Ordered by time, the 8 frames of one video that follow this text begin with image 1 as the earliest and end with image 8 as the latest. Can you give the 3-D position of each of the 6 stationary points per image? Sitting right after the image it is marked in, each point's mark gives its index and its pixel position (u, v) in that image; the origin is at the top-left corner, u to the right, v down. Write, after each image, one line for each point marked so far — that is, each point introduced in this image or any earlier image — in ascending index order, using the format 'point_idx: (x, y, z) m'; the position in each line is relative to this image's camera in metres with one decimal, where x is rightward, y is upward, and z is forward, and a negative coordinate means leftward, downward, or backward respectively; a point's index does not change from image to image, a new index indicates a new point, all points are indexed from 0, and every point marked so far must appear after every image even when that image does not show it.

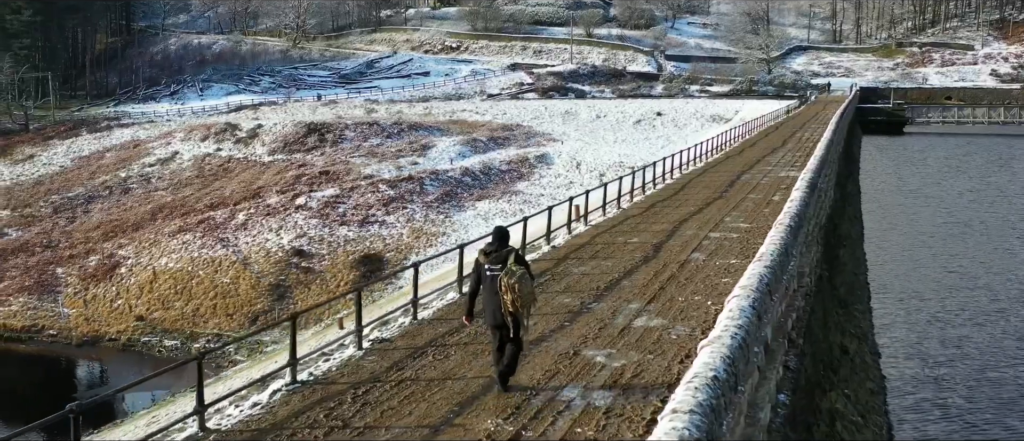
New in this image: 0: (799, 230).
0: (+2.2, -0.1, +8.8) m
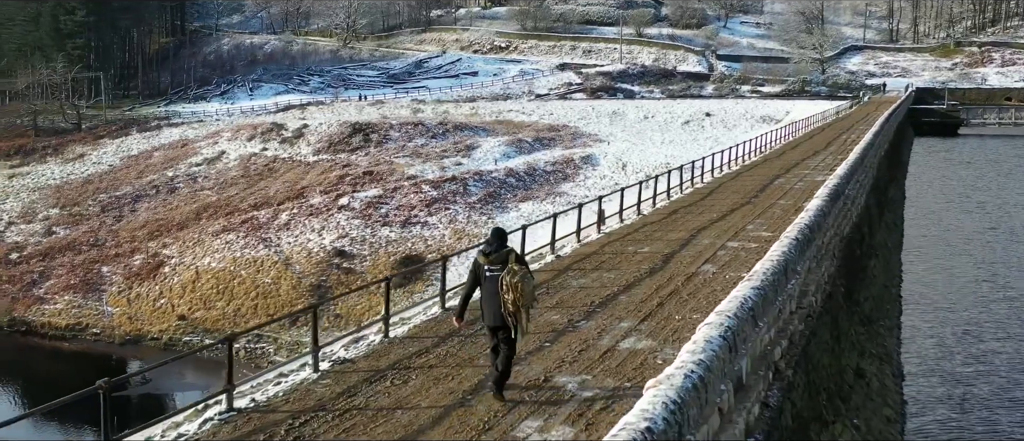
0: (+2.1, -0.1, +8.1) m
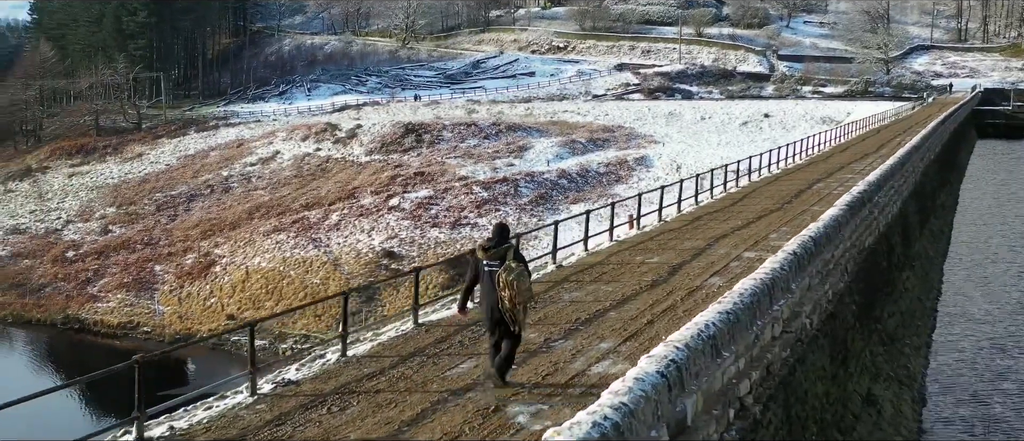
0: (+1.9, -0.2, +7.4) m
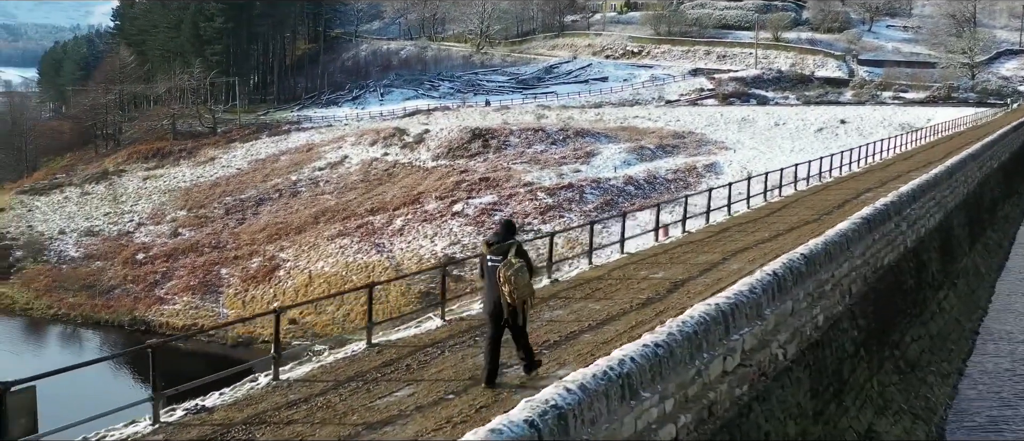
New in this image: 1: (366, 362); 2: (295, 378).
0: (+1.7, -0.3, +6.7) m
1: (-0.9, -0.8, +6.7) m
2: (-1.2, -0.9, +6.3) m
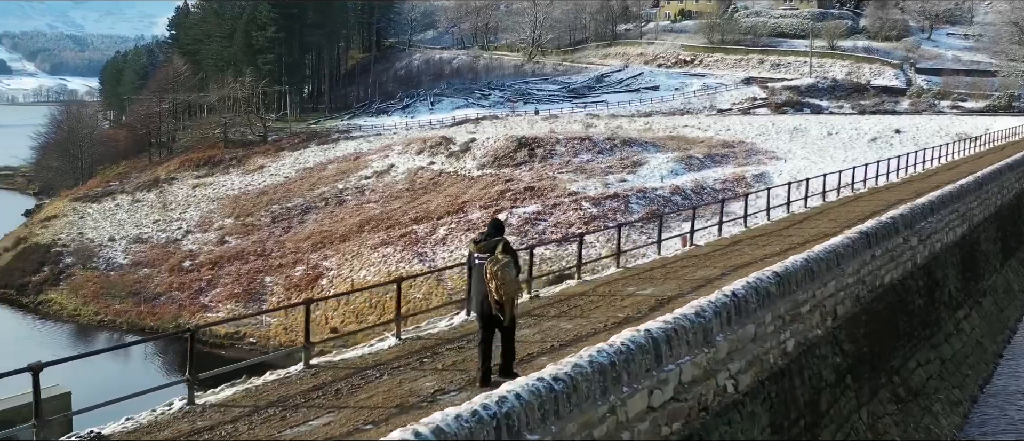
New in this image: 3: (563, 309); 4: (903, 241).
0: (+1.4, -0.4, +6.0) m
1: (-1.2, -0.9, +6.2) m
2: (-1.5, -0.9, +5.9) m
3: (+0.4, -0.6, +8.4) m
4: (+3.0, -0.2, +8.9) m
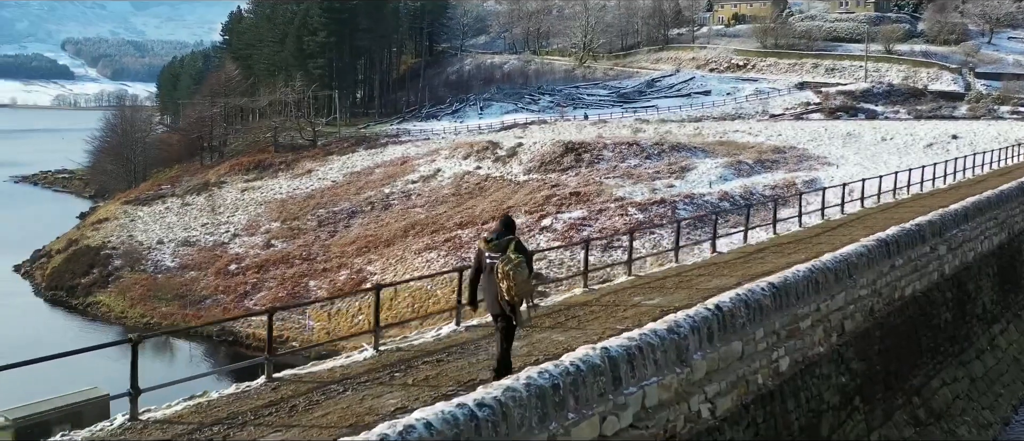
0: (+1.2, -0.4, +5.5) m
1: (-1.3, -0.9, +5.8) m
2: (-1.7, -0.9, +5.4) m
3: (+0.3, -0.7, +7.9) m
4: (+3.0, -0.2, +8.2) m
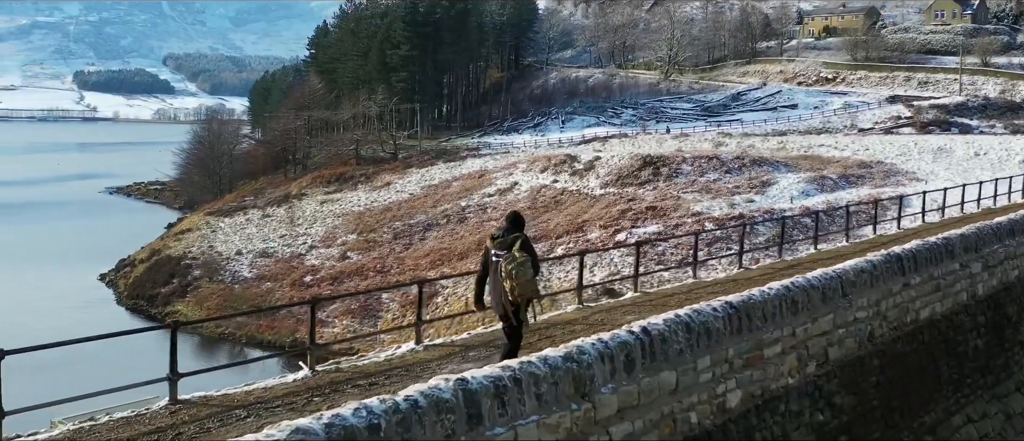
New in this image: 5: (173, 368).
0: (+0.9, -0.4, +4.7) m
1: (-1.7, -0.9, +5.1) m
2: (-2.0, -0.9, +4.8) m
3: (+0.1, -0.7, +7.1) m
4: (+2.8, -0.3, +7.3) m
5: (-1.6, -0.8, +5.5) m
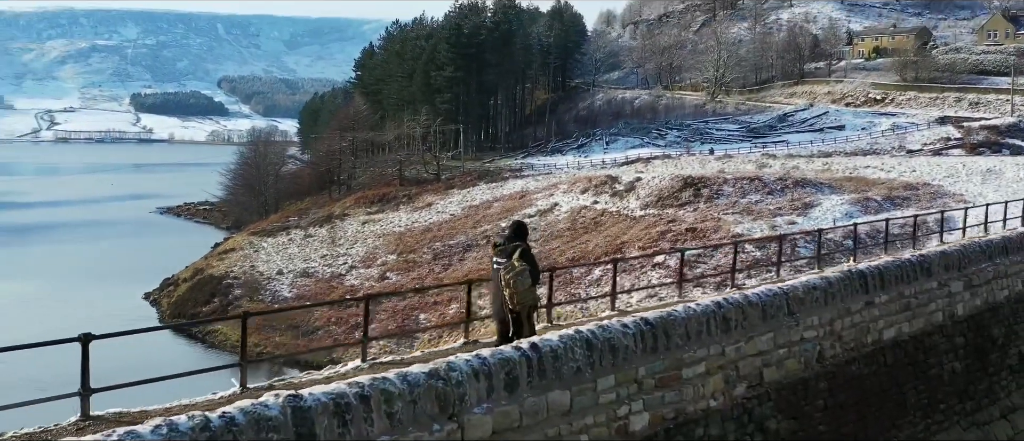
0: (+0.5, -0.5, +4.4) m
1: (-2.0, -0.9, +4.9) m
2: (-2.4, -1.0, +4.7) m
3: (-0.2, -0.8, +6.8) m
4: (+2.5, -0.4, +6.9) m
5: (-1.9, -0.9, +5.3) m
